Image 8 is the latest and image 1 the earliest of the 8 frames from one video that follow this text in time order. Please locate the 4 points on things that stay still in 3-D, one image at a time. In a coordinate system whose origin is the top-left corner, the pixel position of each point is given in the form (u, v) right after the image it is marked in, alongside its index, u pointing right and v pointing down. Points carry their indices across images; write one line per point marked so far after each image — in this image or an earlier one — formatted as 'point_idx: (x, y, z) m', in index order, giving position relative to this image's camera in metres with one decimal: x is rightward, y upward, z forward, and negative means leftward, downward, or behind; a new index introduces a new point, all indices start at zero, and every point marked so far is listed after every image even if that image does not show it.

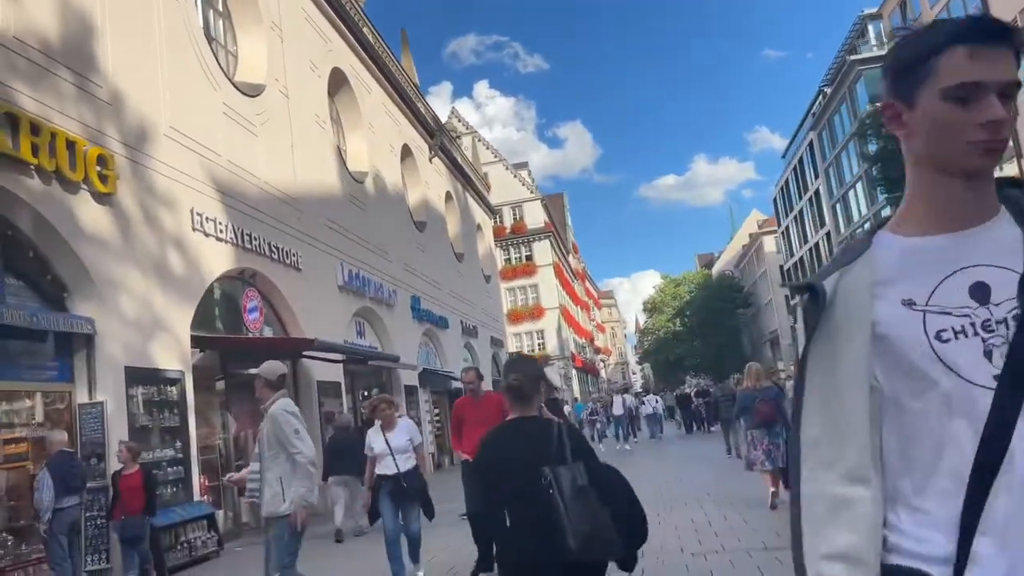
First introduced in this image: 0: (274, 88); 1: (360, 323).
0: (-4.4, +3.7, +15.1) m
1: (-3.3, -0.8, +17.9) m
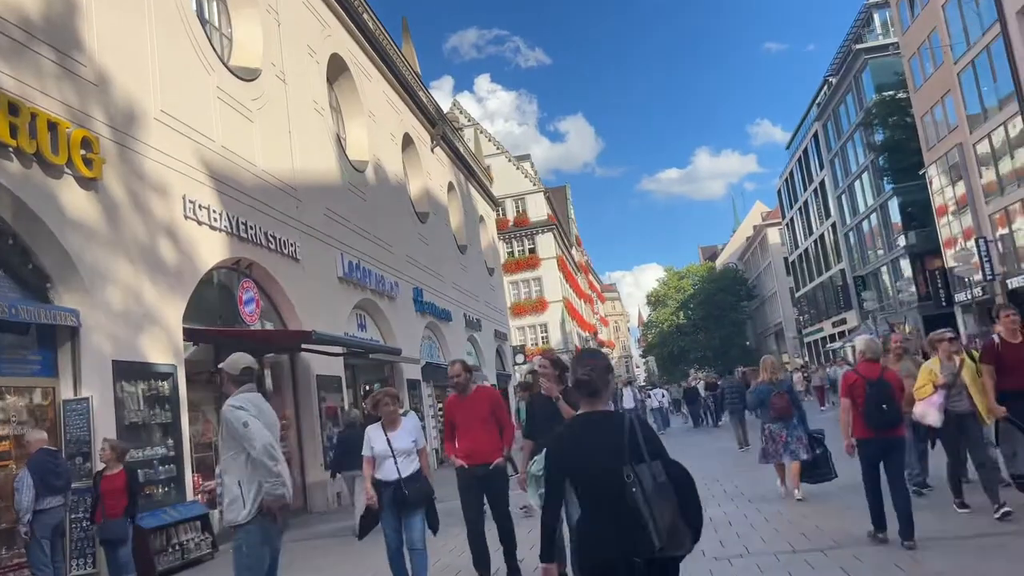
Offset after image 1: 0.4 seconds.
0: (-4.3, +3.9, +14.6) m
1: (-3.2, -0.6, +17.4) m
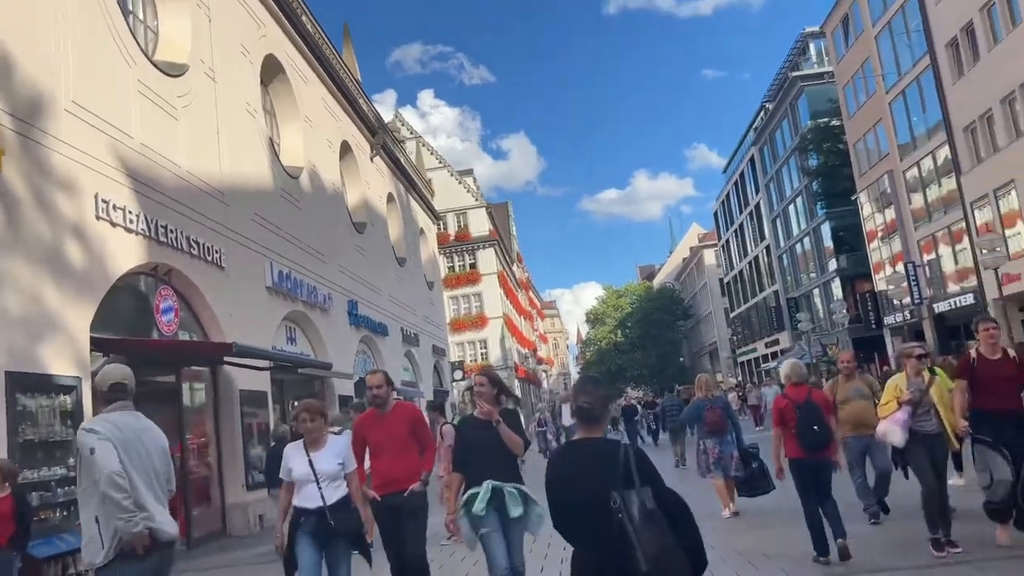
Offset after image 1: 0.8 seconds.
0: (-5.3, +3.7, +13.9) m
1: (-4.5, -0.8, +16.6) m
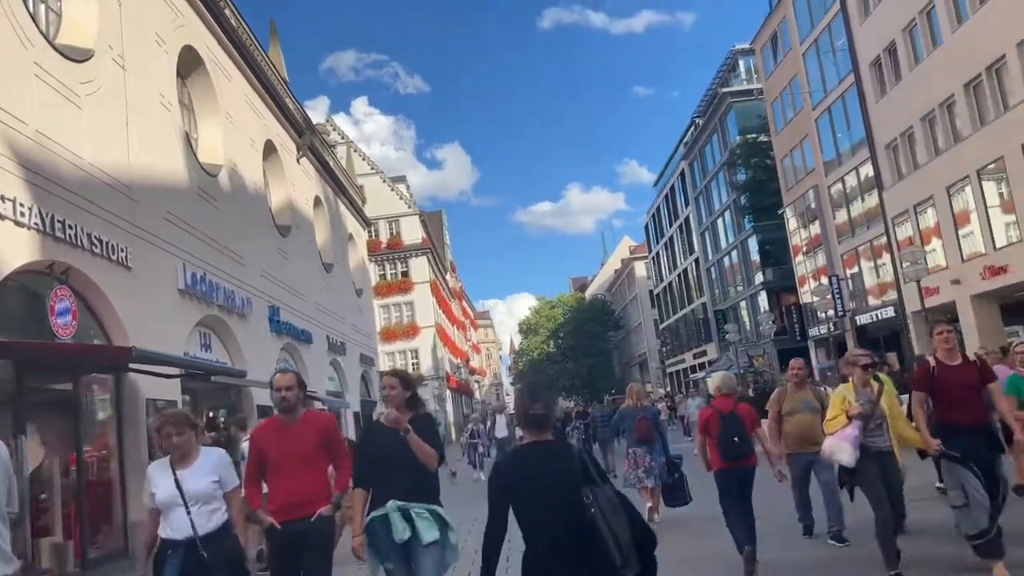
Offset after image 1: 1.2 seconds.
0: (-6.4, +3.7, +13.0) m
1: (-5.9, -0.9, +15.7) m
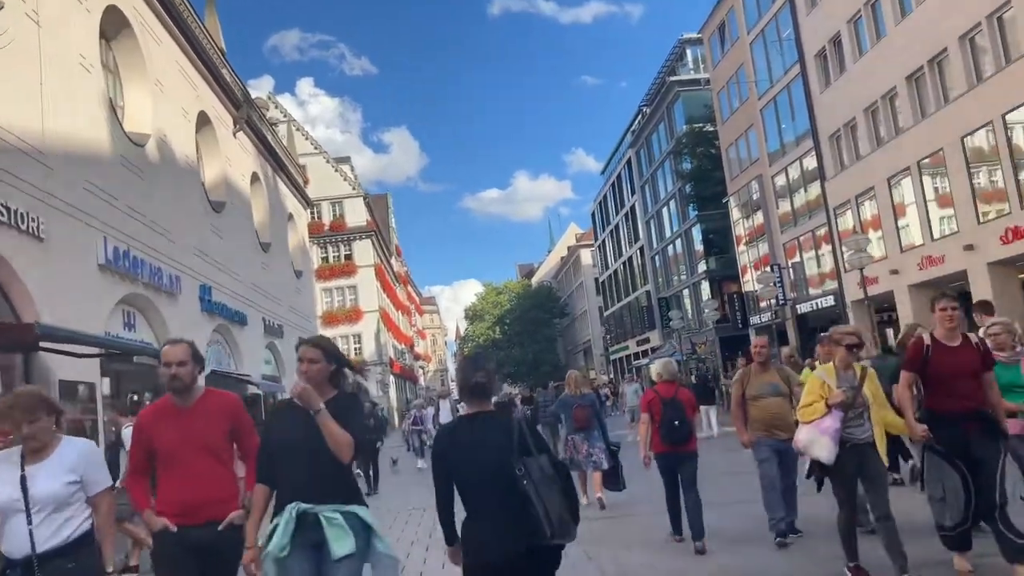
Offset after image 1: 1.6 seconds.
0: (-7.2, +4.1, +12.0) m
1: (-7.0, -0.5, +14.8) m
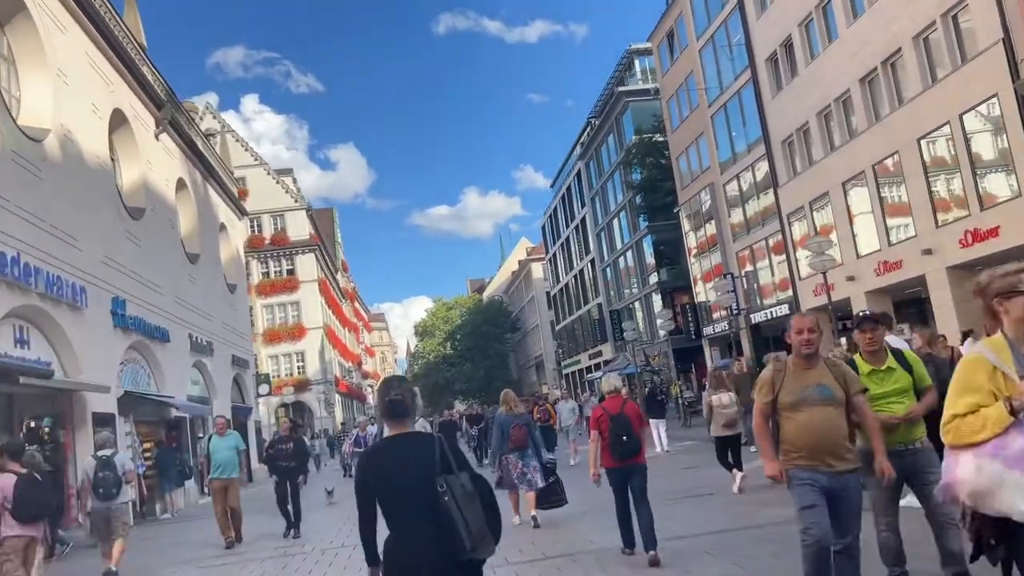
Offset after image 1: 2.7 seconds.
0: (-8.0, +3.9, +10.3) m
1: (-7.9, -0.6, +13.1) m
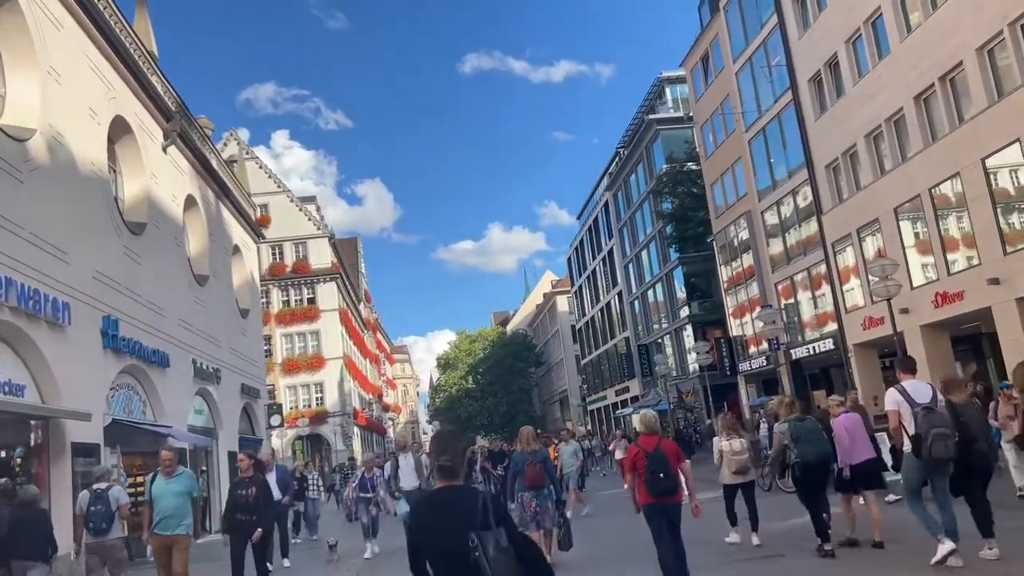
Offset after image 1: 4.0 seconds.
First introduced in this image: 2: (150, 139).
0: (-7.6, +3.9, +9.1) m
1: (-7.4, -0.8, +11.7) m
2: (-8.6, +3.6, +19.5) m
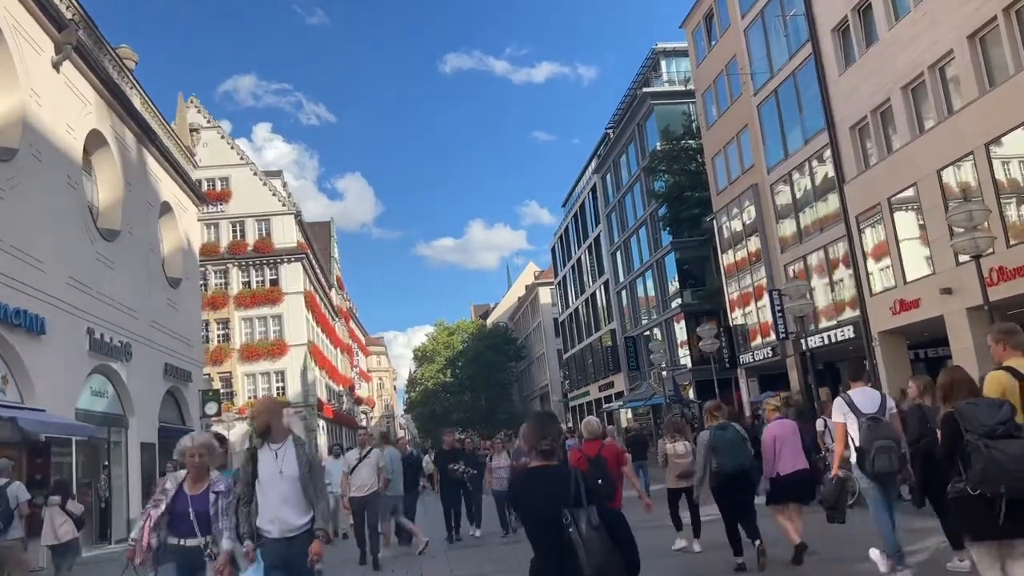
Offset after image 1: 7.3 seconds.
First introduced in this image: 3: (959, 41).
0: (-7.8, +4.8, +5.1) m
1: (-7.8, +0.1, +7.7) m
2: (-9.0, +4.5, +15.5) m
3: (+10.9, +6.0, +19.9) m
